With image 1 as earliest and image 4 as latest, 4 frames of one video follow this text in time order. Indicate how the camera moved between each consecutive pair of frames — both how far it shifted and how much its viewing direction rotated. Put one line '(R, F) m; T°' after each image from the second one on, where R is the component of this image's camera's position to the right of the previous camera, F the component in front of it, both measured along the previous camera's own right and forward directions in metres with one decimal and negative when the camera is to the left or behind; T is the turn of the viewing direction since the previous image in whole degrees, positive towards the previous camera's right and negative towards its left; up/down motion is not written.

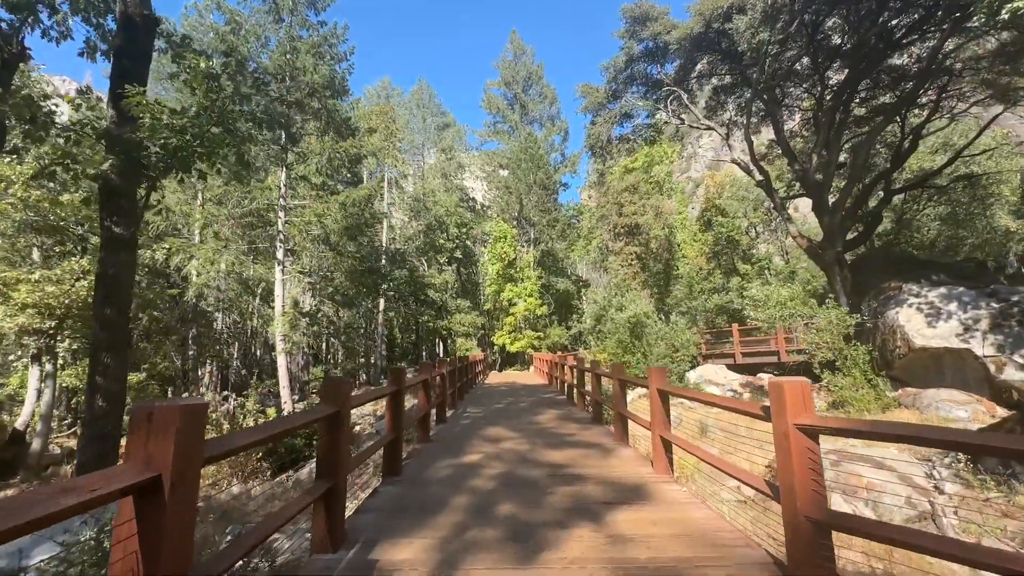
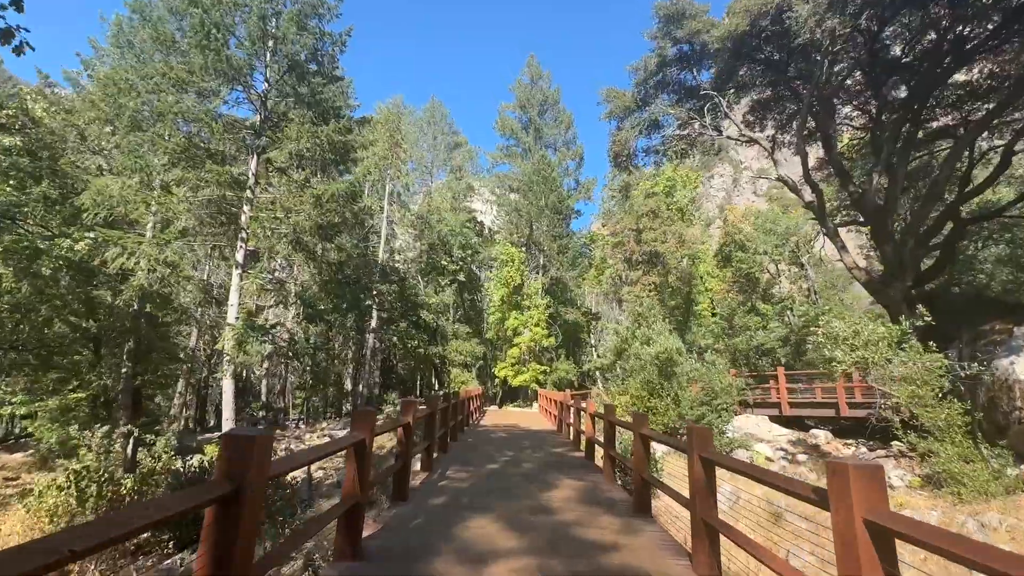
(0.0, +2.5) m; -1°
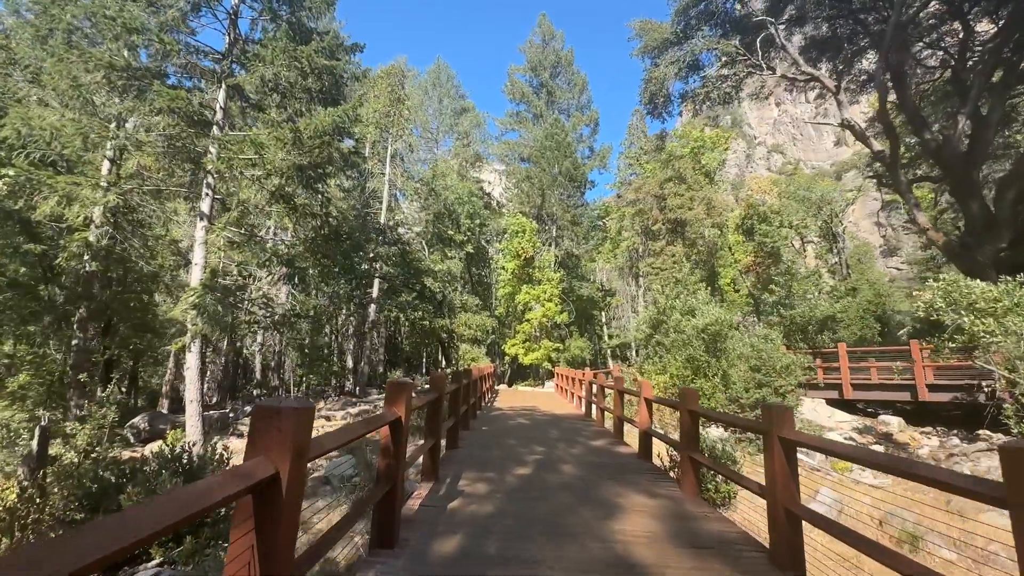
(-0.3, +2.0) m; -1°
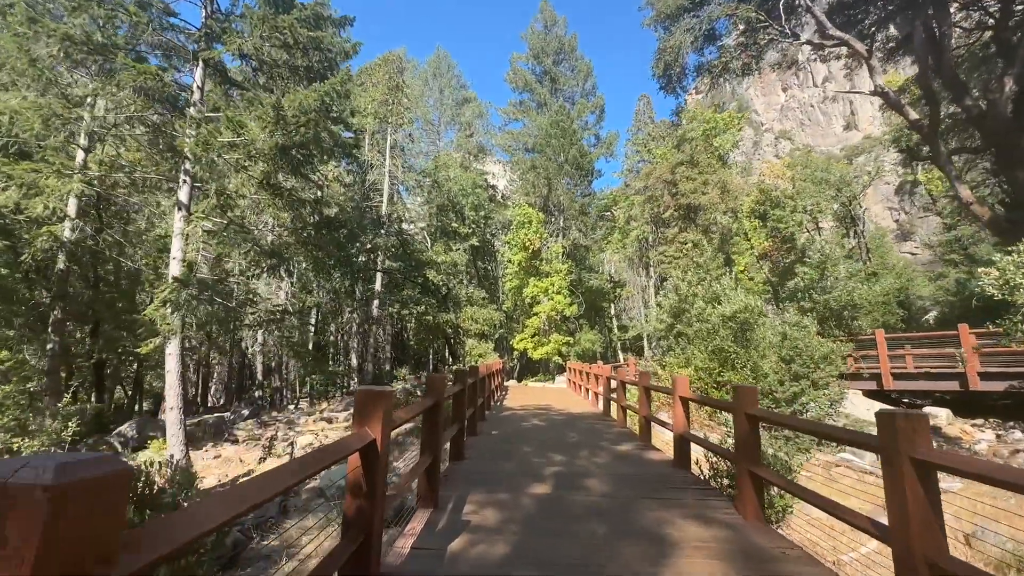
(0.0, +0.9) m; -1°
